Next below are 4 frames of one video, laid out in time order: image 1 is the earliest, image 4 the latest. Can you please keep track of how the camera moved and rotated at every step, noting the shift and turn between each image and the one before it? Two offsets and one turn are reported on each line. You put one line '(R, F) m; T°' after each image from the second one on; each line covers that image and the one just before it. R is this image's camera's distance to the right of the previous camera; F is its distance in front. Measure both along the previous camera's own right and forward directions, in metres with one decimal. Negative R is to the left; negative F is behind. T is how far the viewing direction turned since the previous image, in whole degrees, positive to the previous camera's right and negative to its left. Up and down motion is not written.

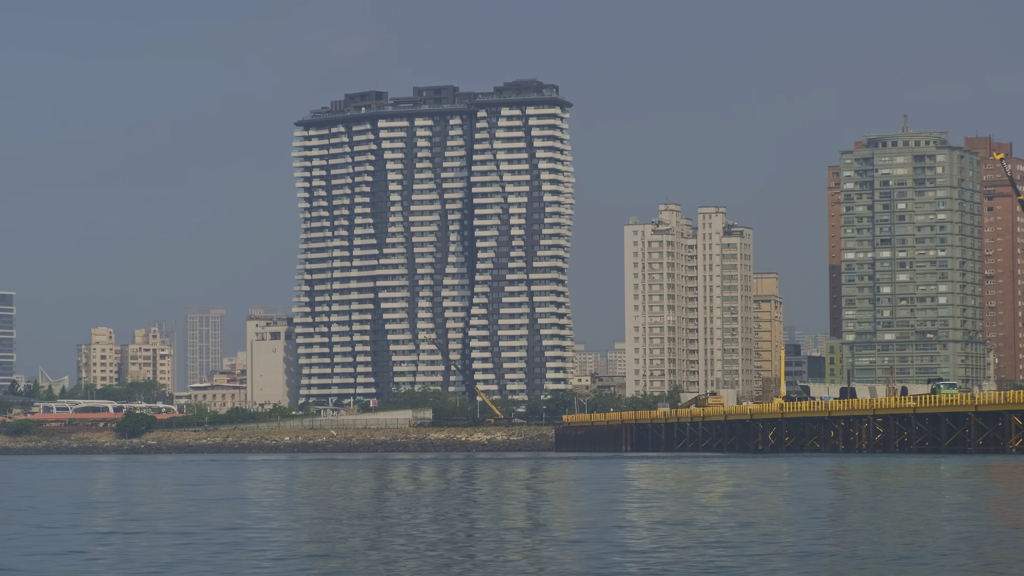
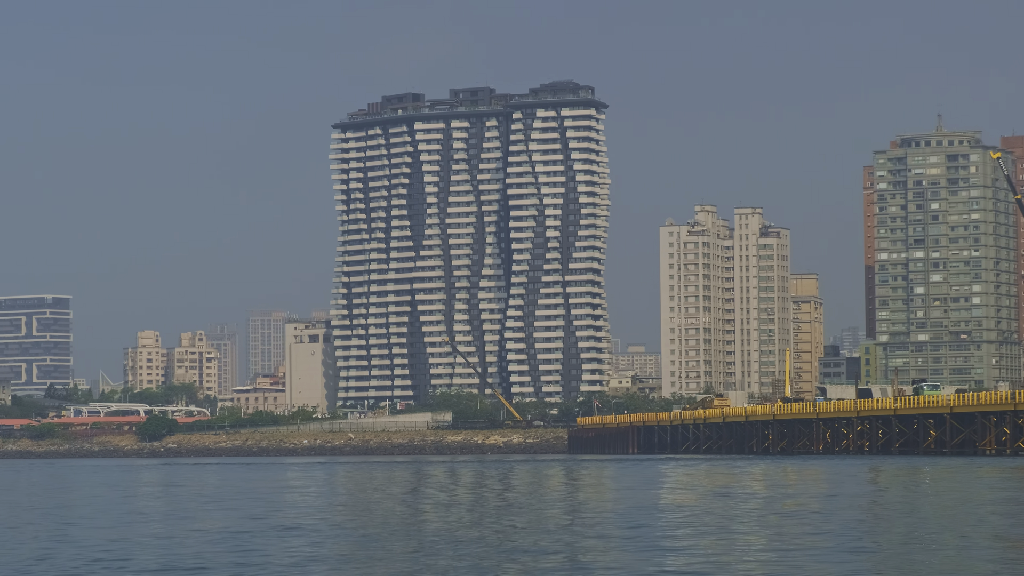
(+0.2, -1.1) m; -1°
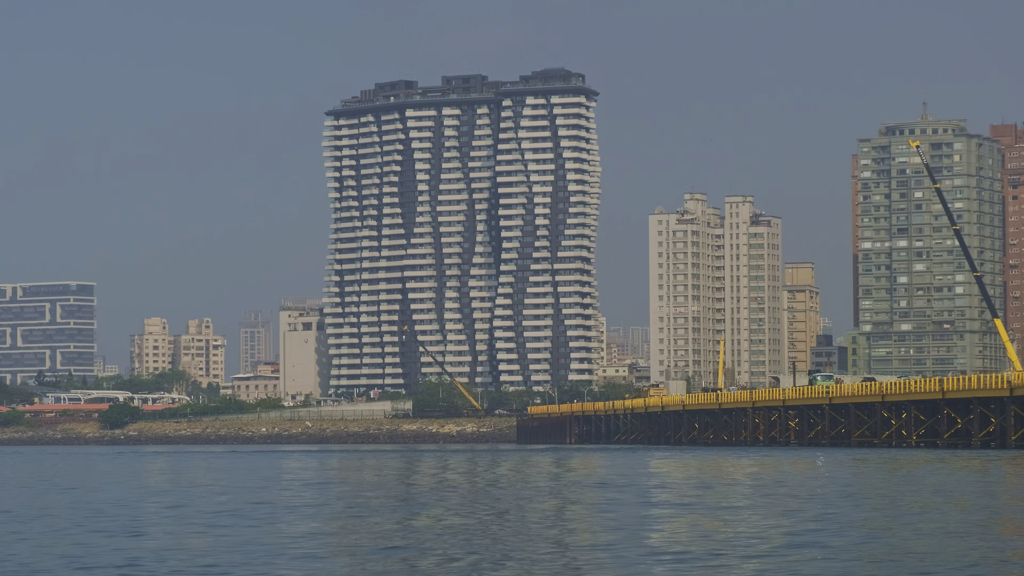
(+0.2, -2.2) m; 0°
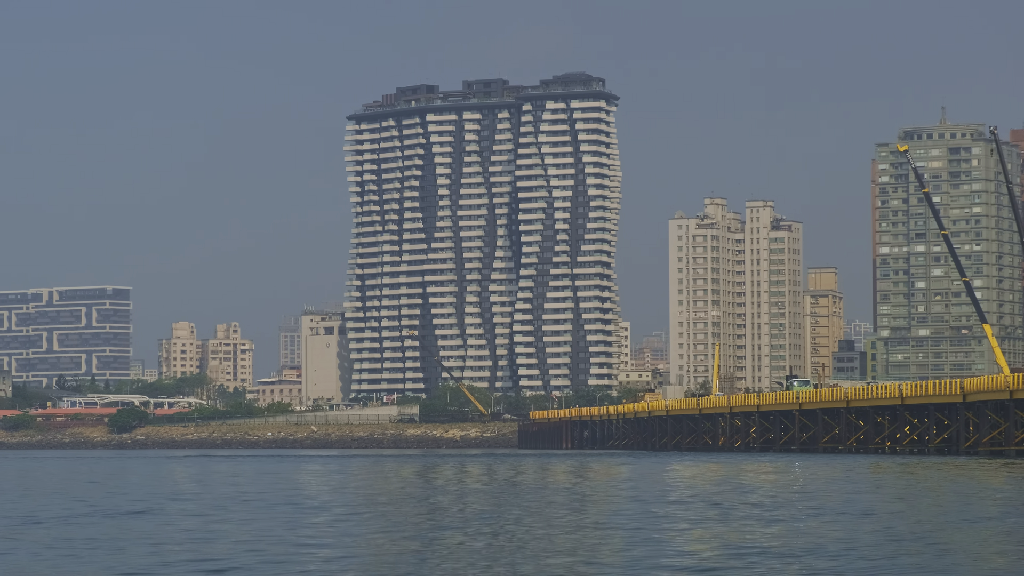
(+0.1, -1.0) m; -1°
